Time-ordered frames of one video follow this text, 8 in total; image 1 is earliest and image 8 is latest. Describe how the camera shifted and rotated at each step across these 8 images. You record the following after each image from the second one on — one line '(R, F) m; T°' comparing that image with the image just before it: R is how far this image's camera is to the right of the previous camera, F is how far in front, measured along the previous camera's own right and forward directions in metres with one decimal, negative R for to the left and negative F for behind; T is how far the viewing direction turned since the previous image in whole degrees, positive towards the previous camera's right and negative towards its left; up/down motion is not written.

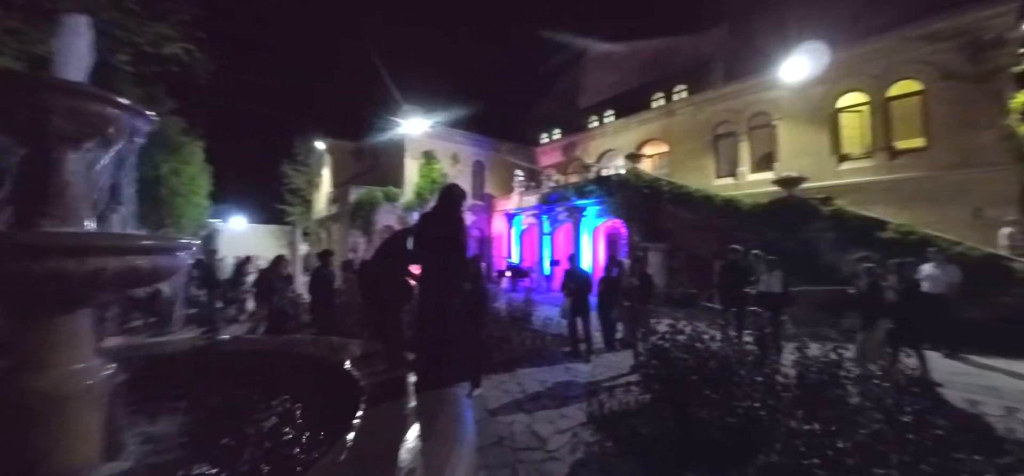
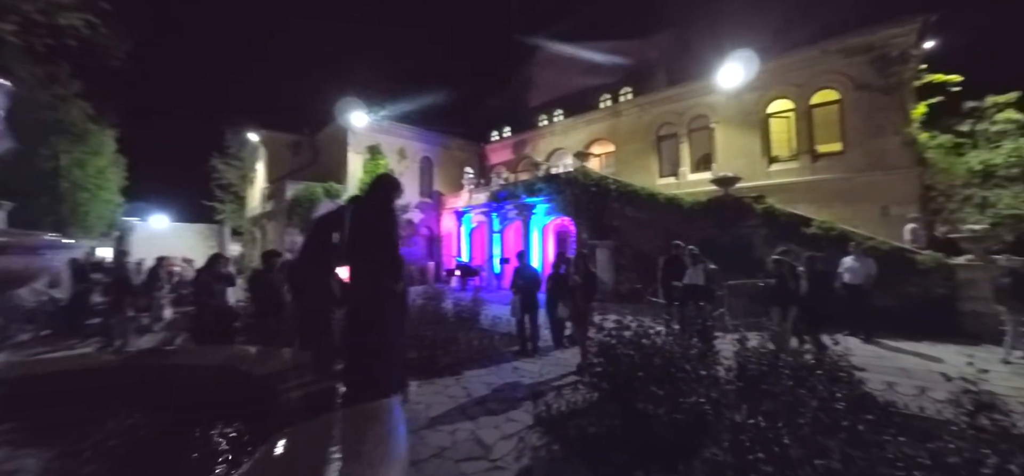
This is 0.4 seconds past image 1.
(+0.1, +0.2) m; +7°
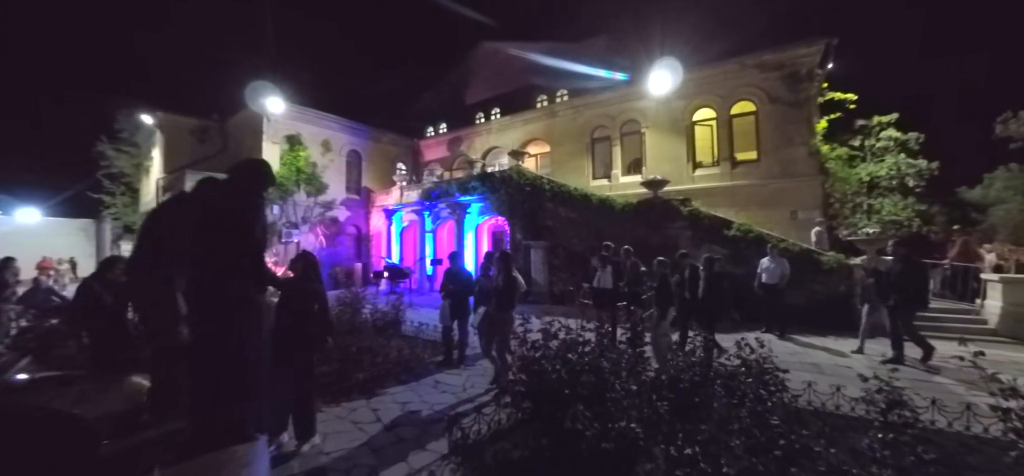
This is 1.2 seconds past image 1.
(+0.2, +0.5) m; +8°
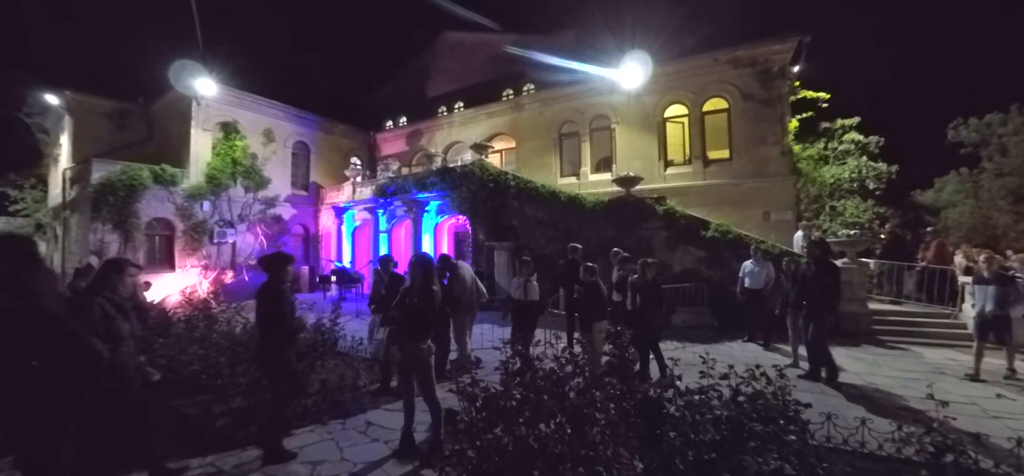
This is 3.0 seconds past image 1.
(+0.1, +1.2) m; +5°
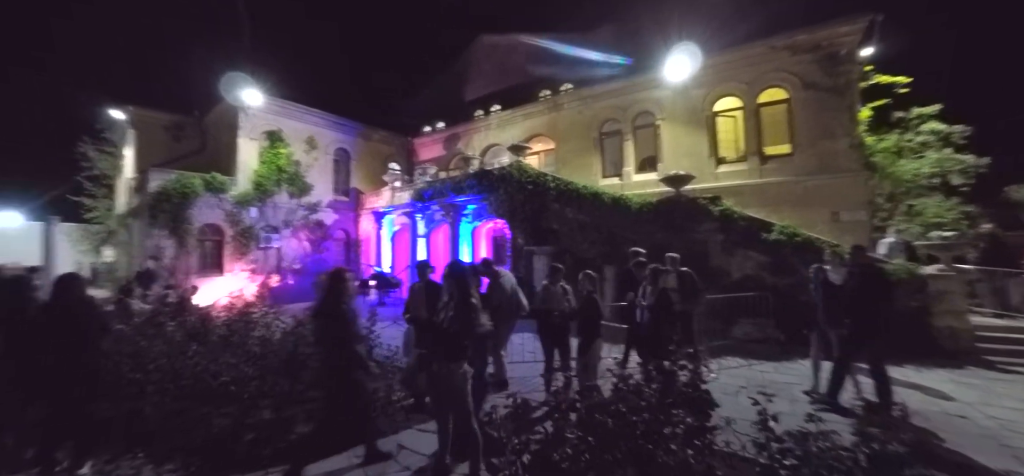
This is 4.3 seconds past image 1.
(-0.1, +0.5) m; -5°
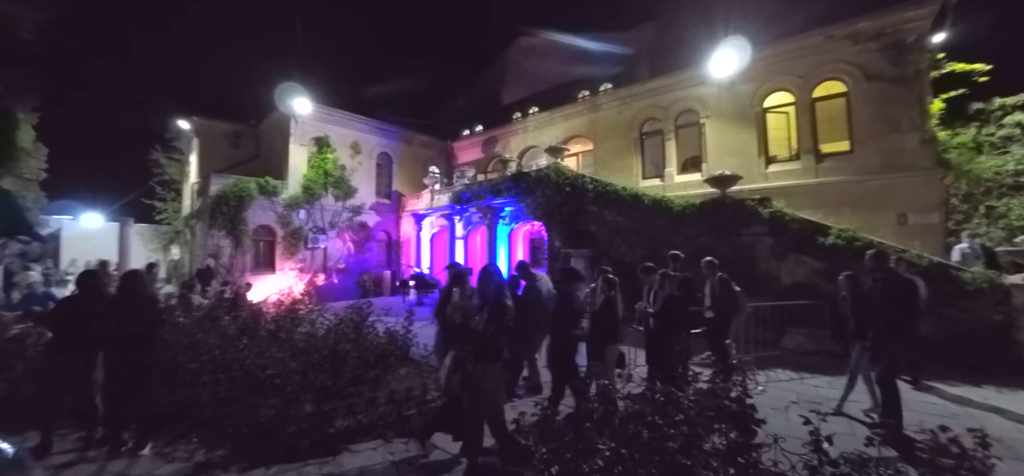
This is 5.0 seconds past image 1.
(0.0, +0.1) m; -5°
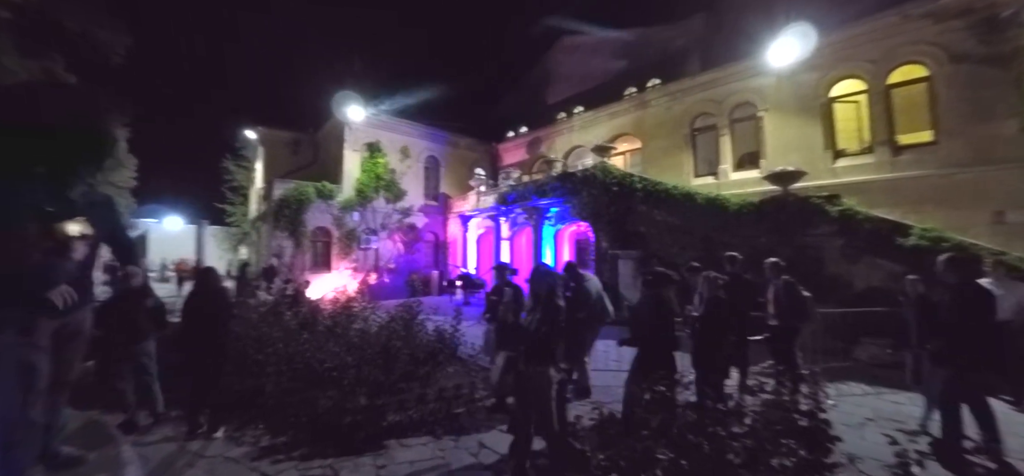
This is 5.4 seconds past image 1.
(0.0, 0.0) m; -6°
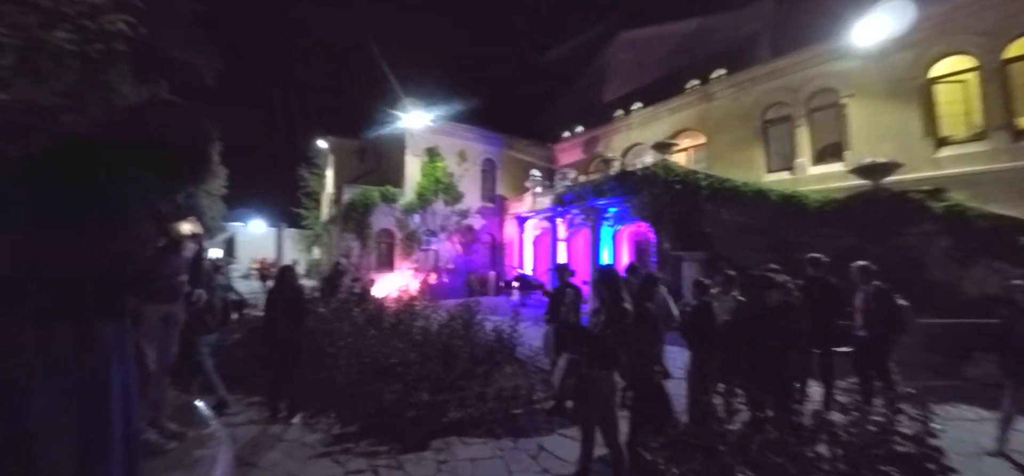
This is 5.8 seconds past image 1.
(0.0, 0.0) m; -8°
